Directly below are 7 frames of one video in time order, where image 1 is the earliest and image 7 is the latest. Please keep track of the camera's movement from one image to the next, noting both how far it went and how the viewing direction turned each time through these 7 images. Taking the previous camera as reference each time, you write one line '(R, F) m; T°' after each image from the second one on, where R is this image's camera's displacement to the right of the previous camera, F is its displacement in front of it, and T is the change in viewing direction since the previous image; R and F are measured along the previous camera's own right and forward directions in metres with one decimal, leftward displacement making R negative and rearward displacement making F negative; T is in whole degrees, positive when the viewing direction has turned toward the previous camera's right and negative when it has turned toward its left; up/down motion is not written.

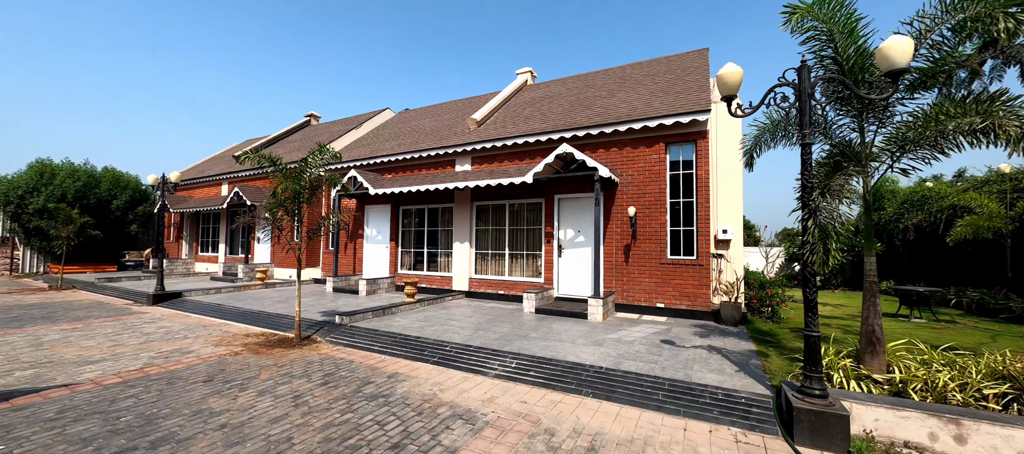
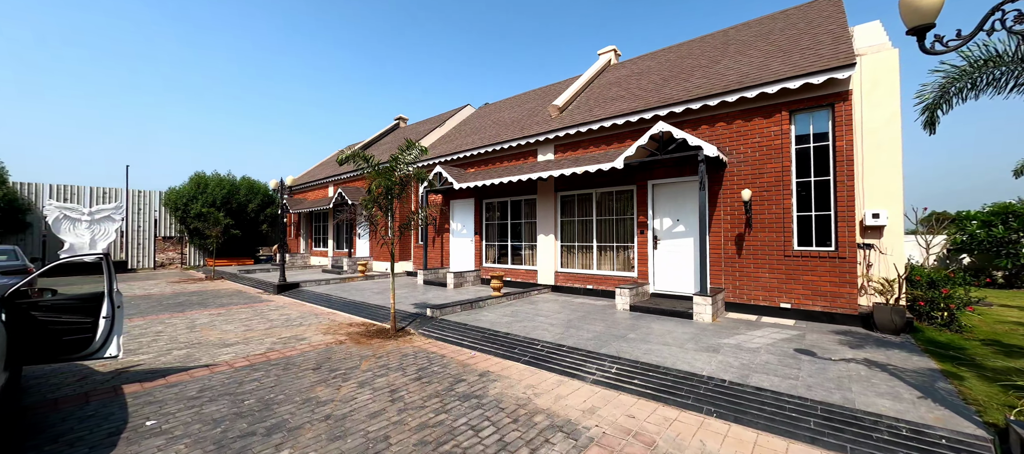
(-0.2, +0.5) m; -12°
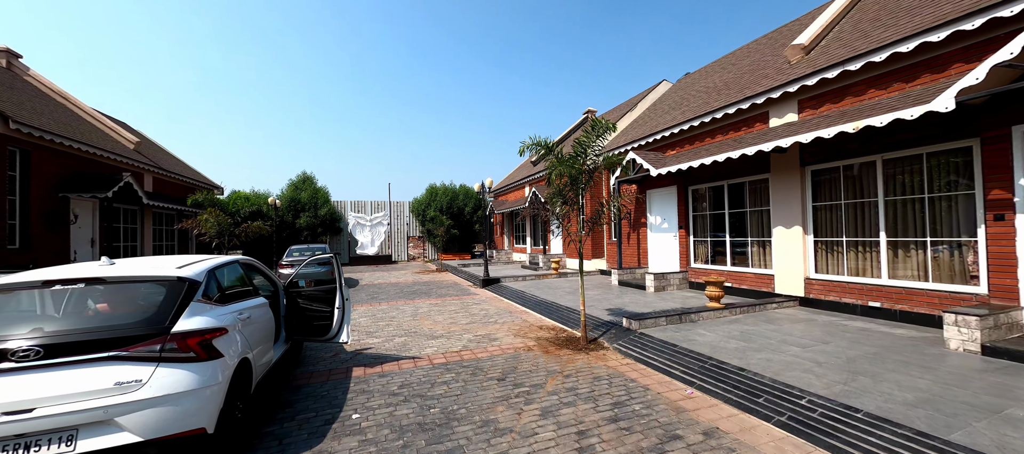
(-0.3, +1.4) m; -27°
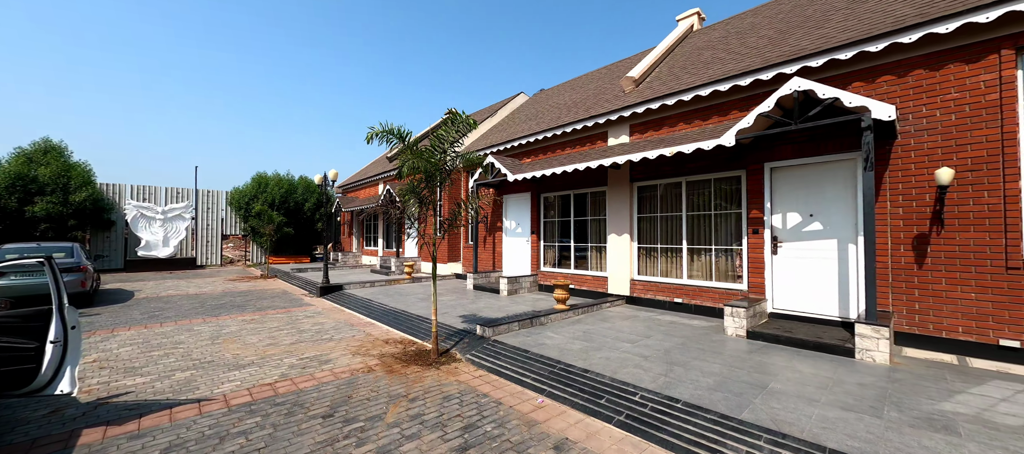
(0.0, +0.3) m; +21°
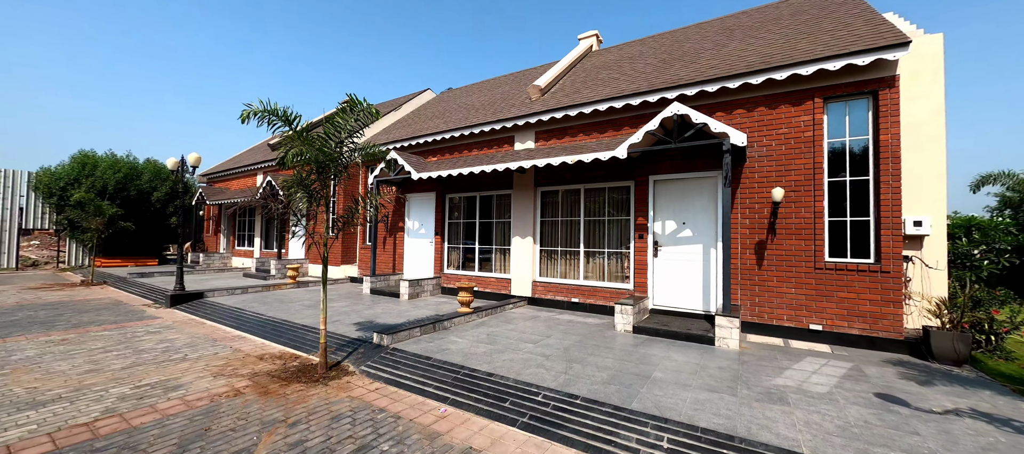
(-0.1, 0.0) m; +14°
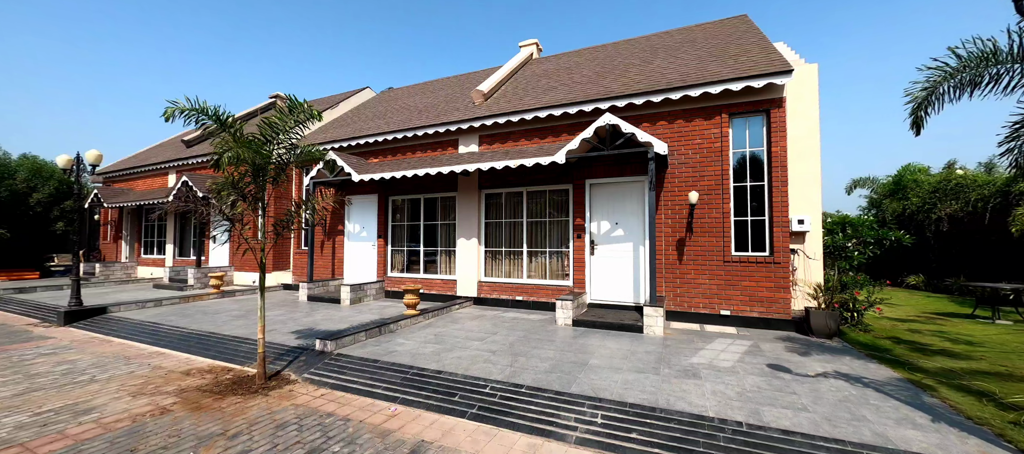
(-0.1, -0.3) m; +8°
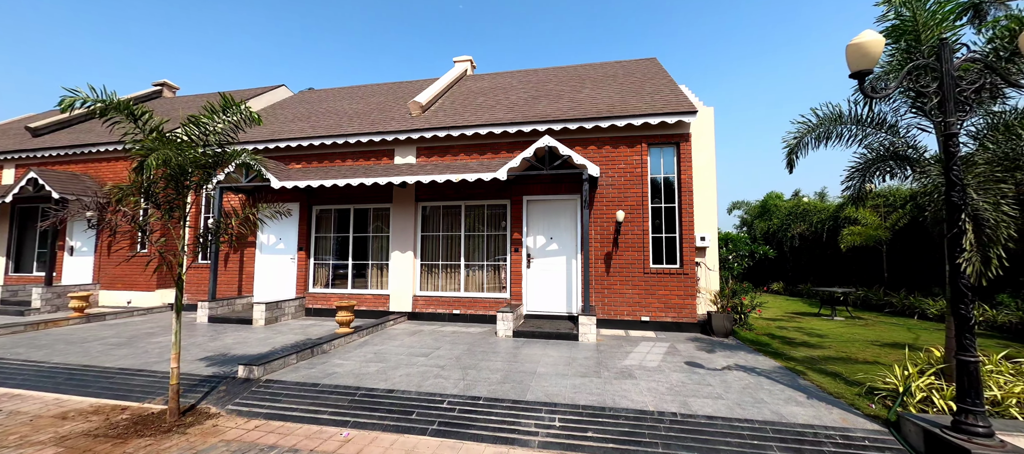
(-0.6, -0.2) m; +13°
